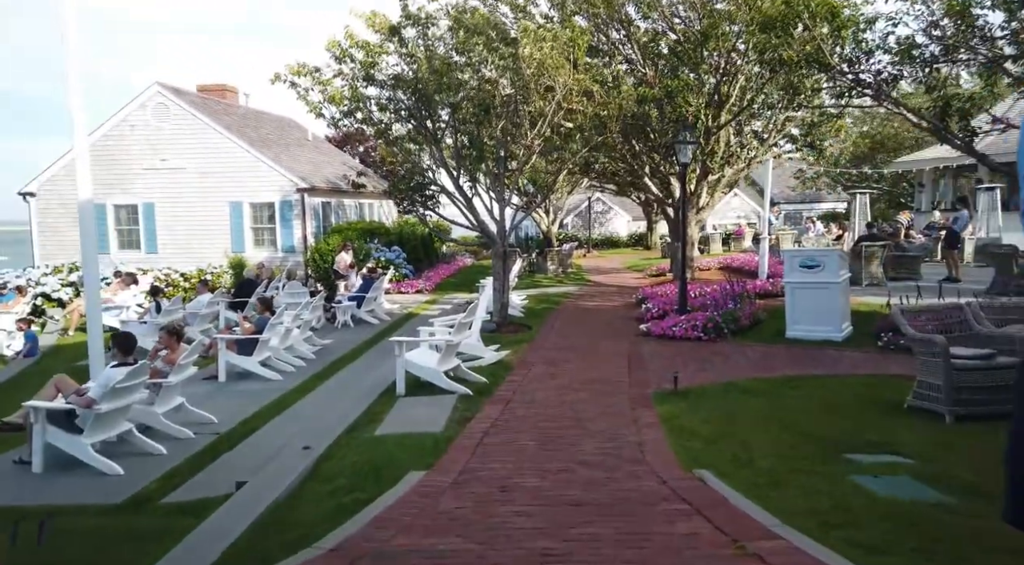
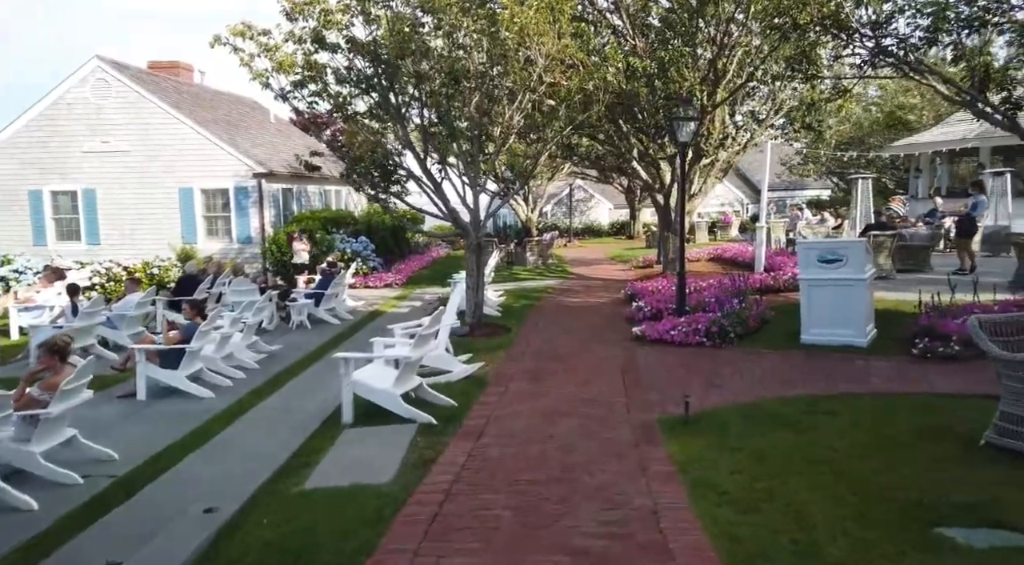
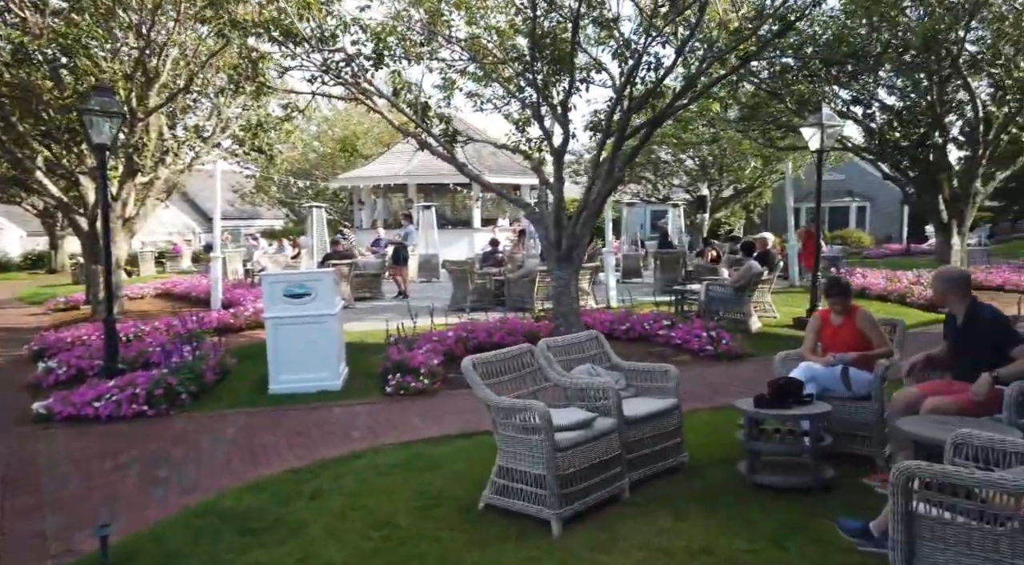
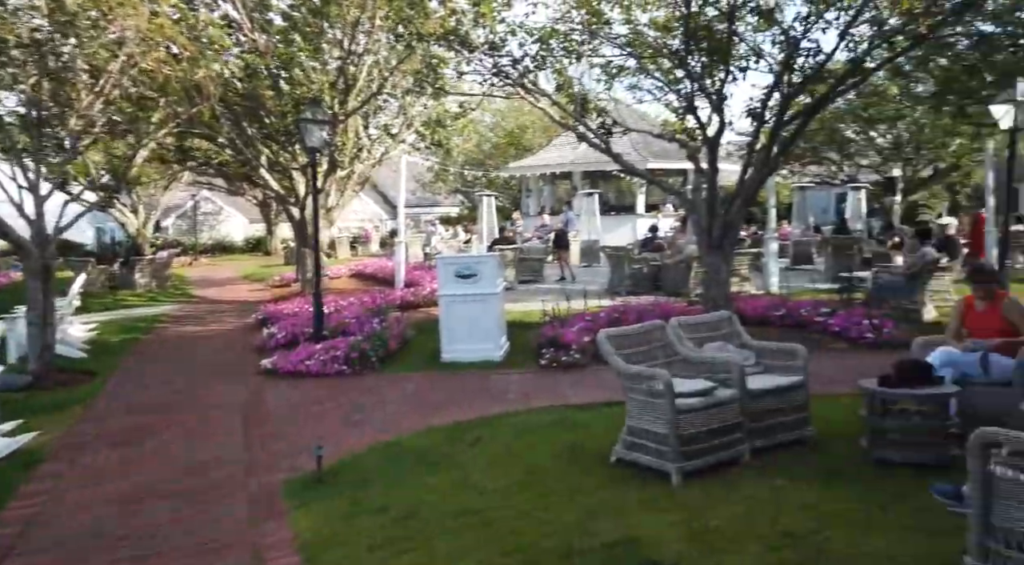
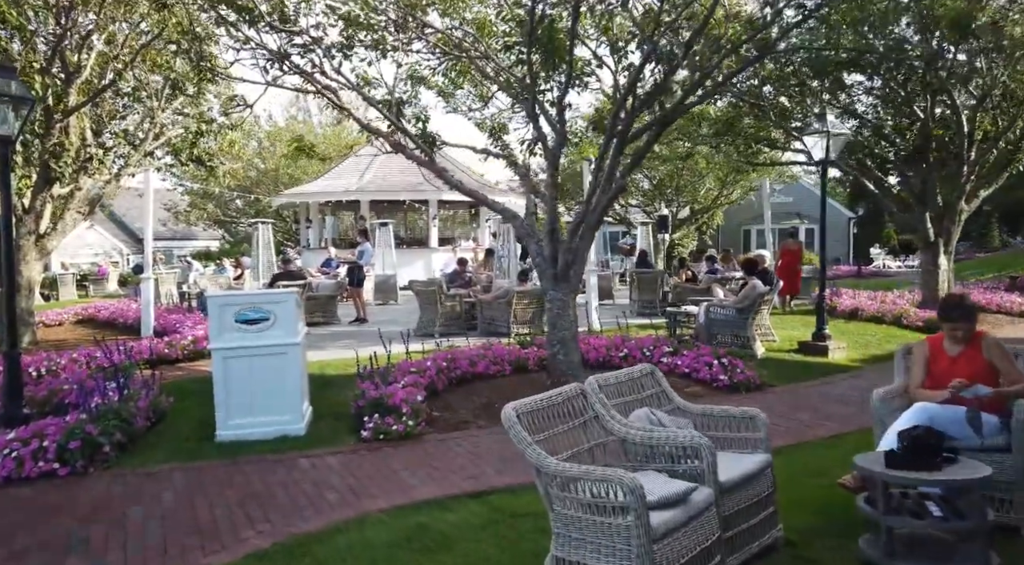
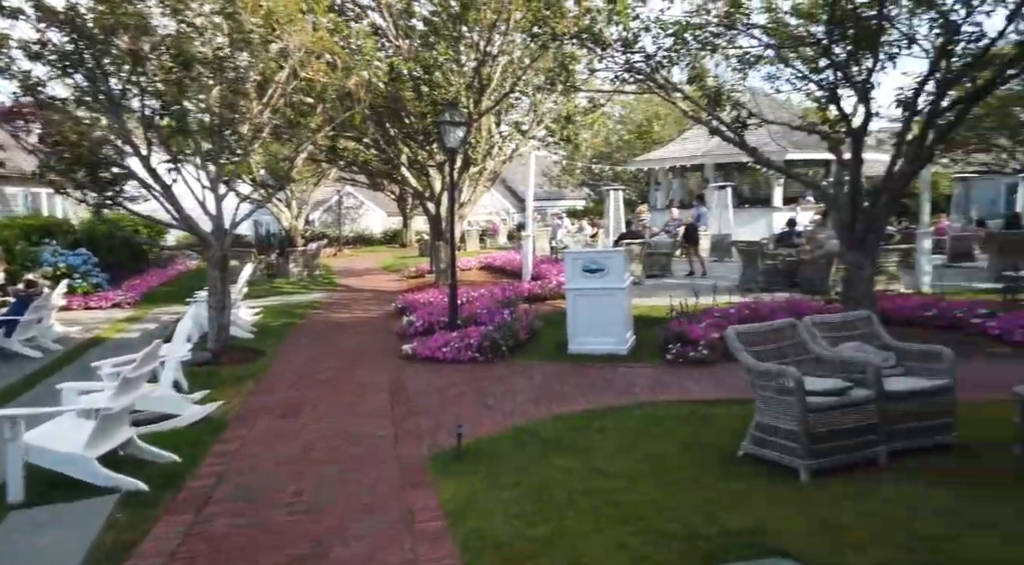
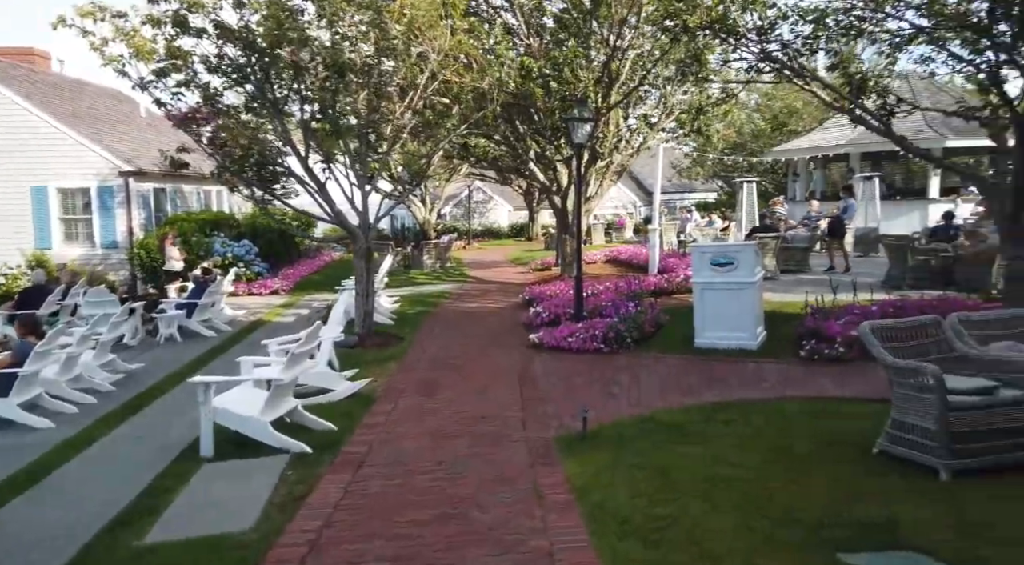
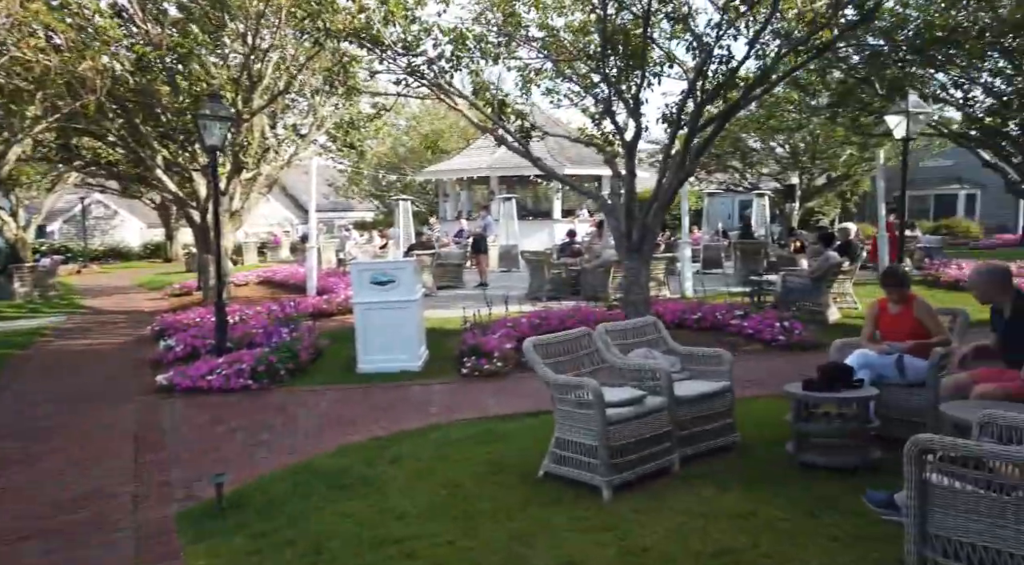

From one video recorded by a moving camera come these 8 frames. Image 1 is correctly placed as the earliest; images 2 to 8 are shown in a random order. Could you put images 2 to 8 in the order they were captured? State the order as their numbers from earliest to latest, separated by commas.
2, 7, 6, 4, 8, 3, 5
